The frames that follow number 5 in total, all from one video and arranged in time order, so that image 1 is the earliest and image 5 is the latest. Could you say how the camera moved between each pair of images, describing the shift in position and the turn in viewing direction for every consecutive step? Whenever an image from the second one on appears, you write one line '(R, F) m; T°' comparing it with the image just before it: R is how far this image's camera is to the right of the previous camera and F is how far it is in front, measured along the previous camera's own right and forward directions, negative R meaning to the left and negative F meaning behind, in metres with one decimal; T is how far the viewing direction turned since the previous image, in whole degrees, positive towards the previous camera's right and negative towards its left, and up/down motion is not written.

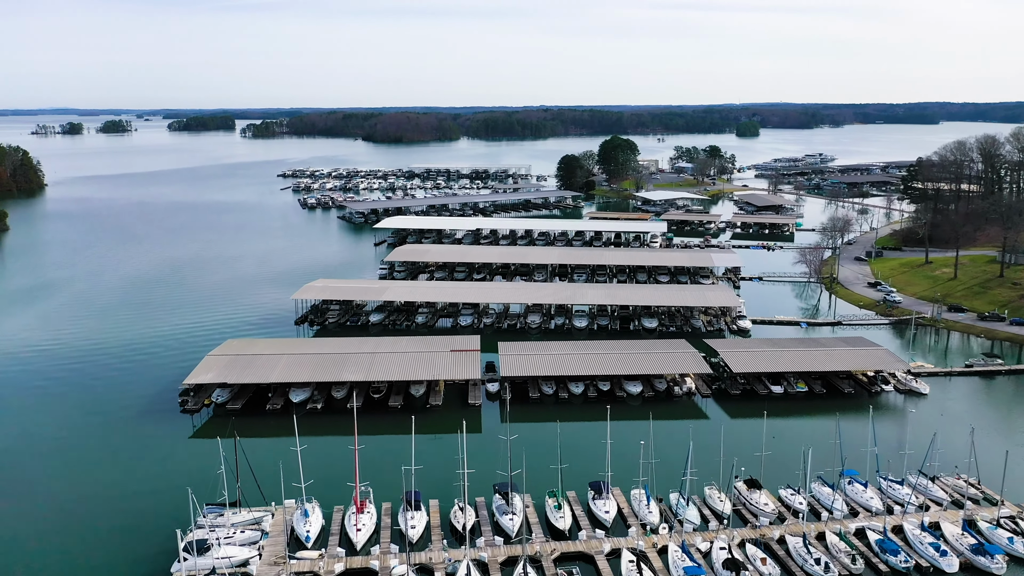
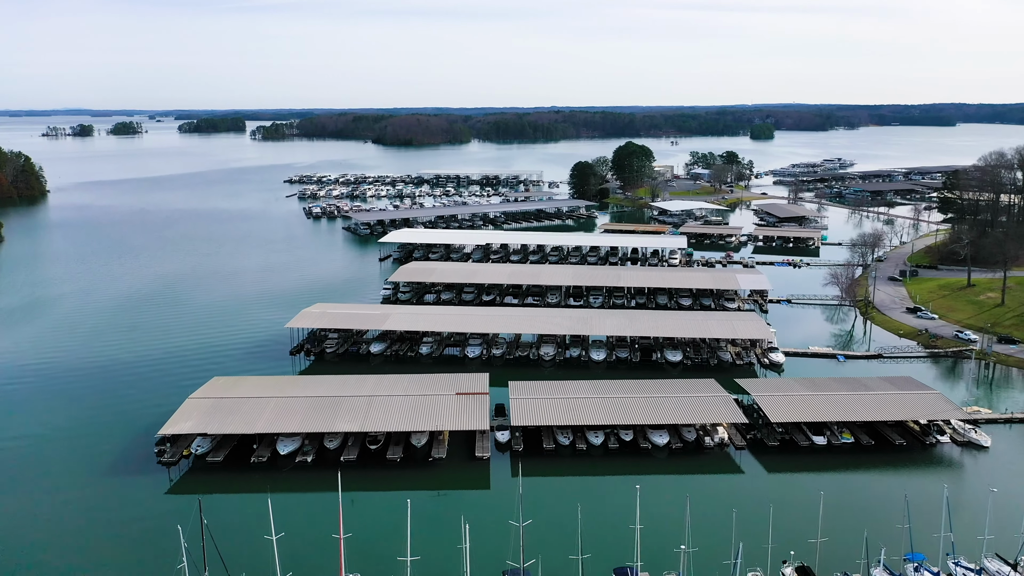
(0.0, +1.5) m; -1°
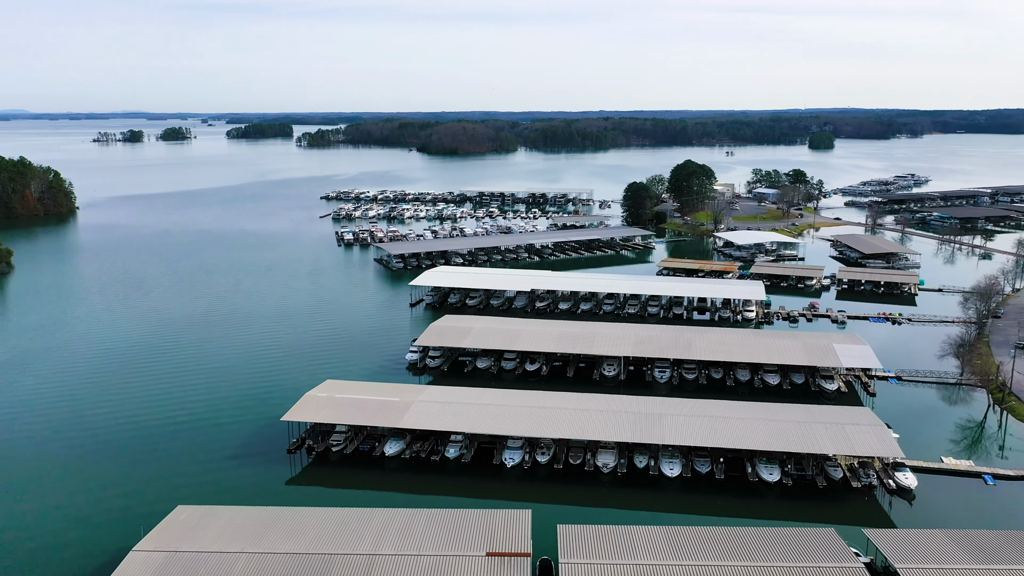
(-0.1, +3.7) m; -3°
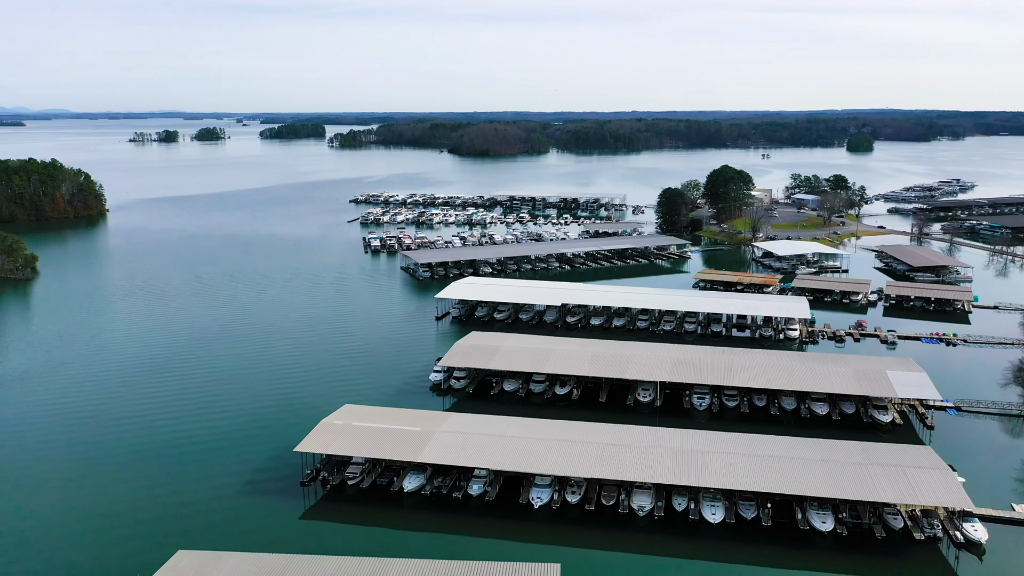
(0.0, +1.0) m; -2°
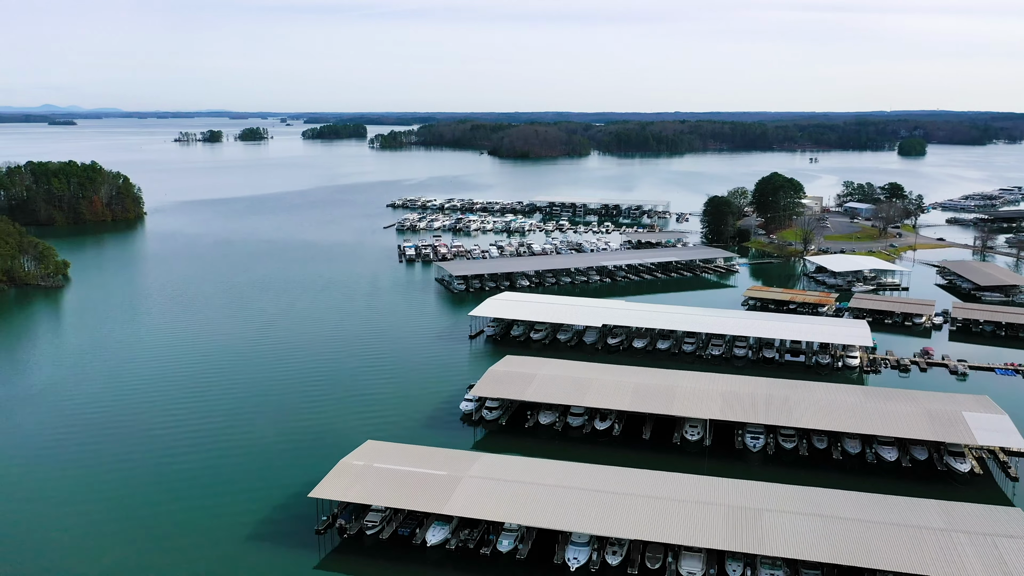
(0.0, +1.3) m; -3°
